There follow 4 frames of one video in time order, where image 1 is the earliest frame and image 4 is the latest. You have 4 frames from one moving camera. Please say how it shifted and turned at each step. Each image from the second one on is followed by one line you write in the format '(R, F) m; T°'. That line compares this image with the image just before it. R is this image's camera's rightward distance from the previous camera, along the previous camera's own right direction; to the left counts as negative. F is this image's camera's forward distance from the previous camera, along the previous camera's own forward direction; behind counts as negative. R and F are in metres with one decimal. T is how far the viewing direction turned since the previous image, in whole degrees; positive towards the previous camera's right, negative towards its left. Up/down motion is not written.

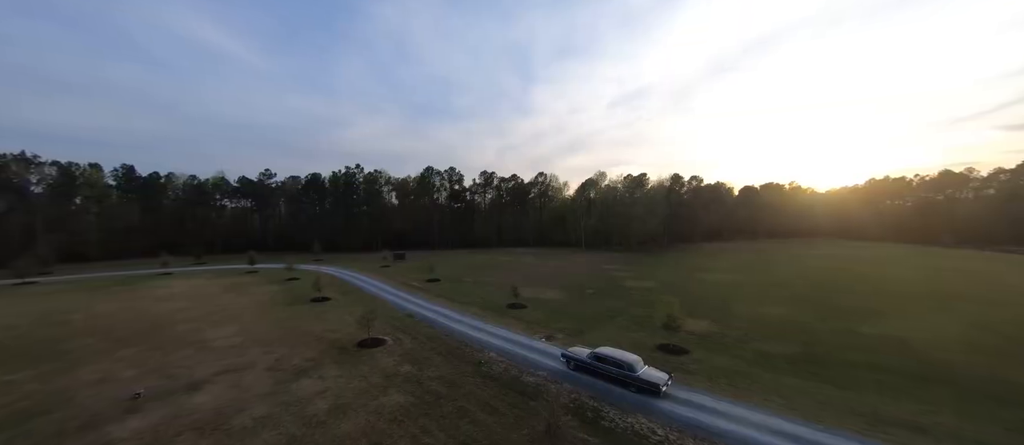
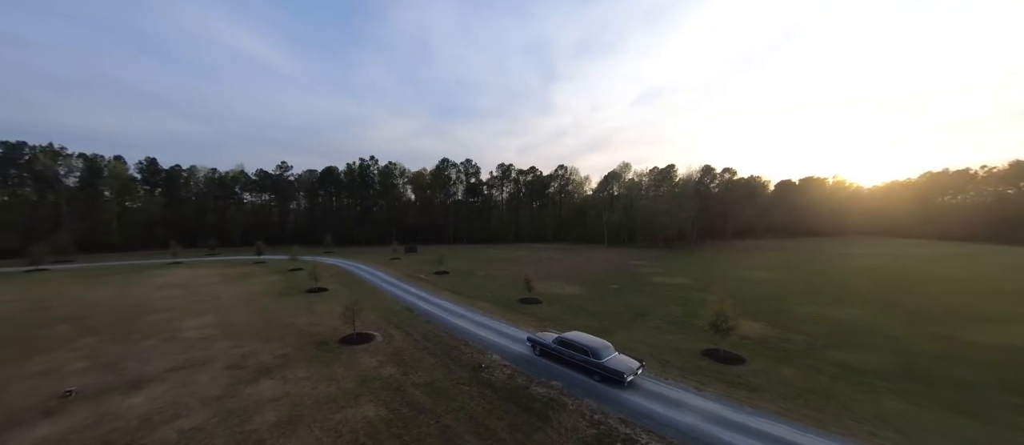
(+0.7, +3.4) m; -4°
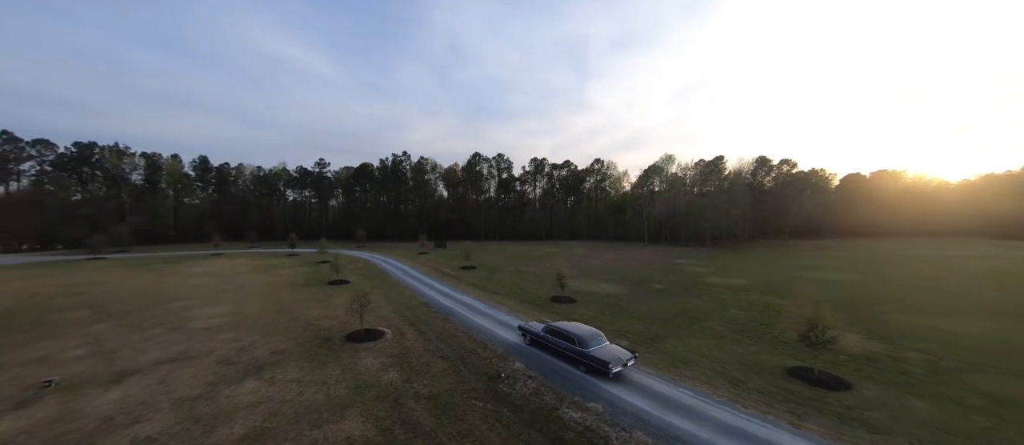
(+0.2, +2.7) m; -6°
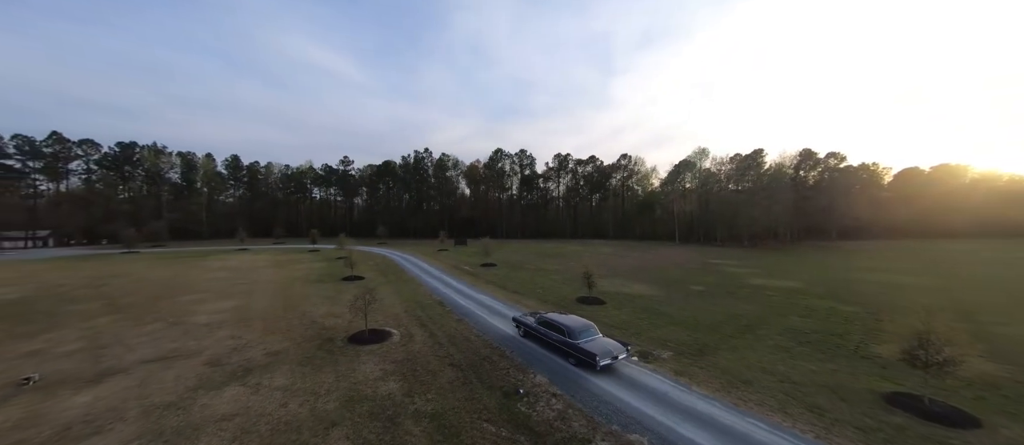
(+0.1, +2.0) m; -4°
